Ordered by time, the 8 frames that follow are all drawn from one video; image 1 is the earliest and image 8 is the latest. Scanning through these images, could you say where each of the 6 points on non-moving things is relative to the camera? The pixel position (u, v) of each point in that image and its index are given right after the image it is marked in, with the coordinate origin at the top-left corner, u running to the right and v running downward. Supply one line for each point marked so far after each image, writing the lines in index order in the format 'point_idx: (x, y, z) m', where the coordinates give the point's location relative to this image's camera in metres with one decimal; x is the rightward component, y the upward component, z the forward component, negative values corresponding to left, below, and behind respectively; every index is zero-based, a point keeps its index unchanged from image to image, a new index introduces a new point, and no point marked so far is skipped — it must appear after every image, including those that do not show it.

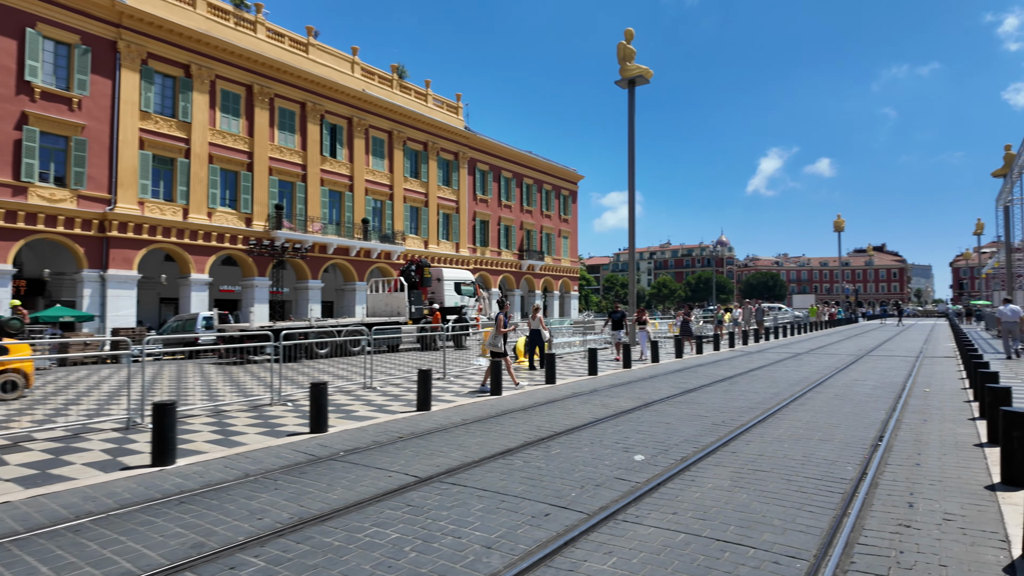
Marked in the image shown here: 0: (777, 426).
0: (+3.2, -1.7, +7.2) m
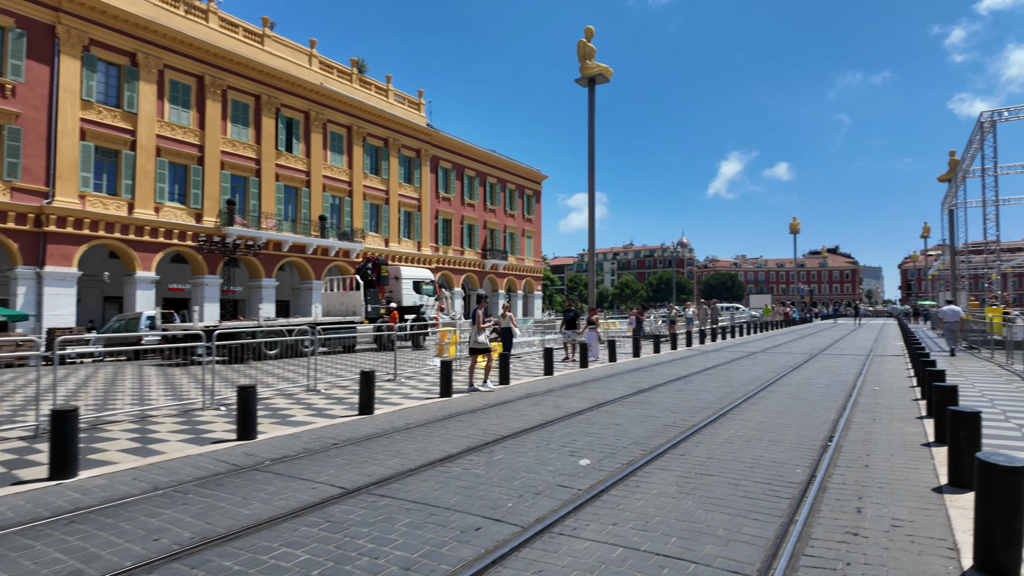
0: (+2.5, -1.6, +7.0) m
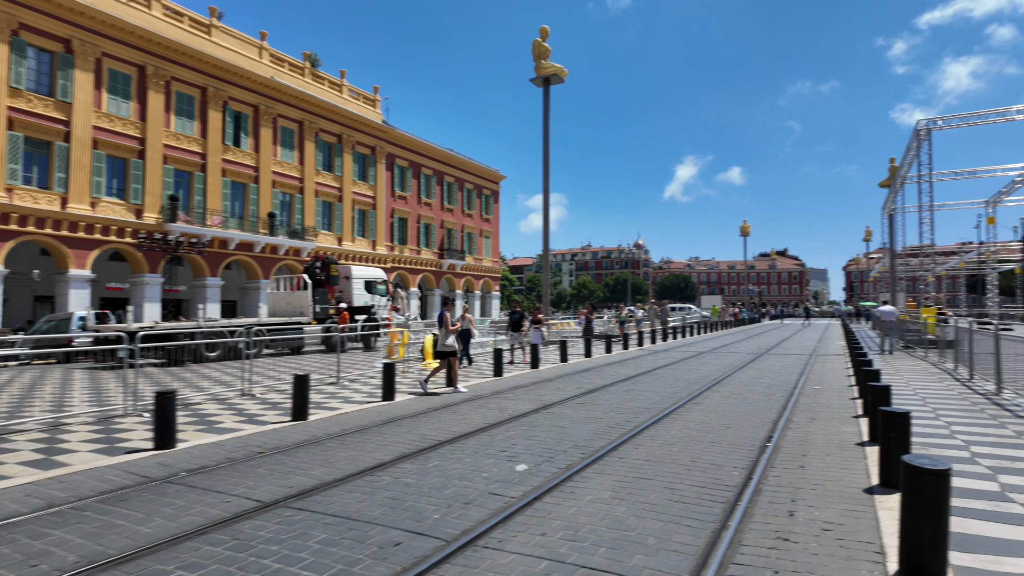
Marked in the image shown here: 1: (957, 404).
0: (+1.8, -1.6, +7.0) m
1: (+6.6, -1.7, +8.9) m
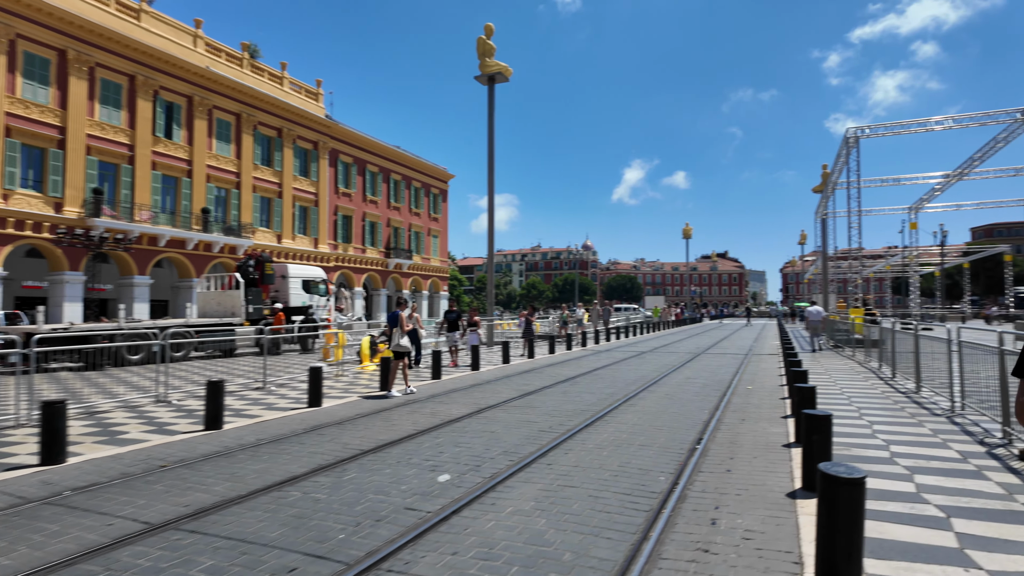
0: (+1.0, -1.6, +6.9) m
1: (+5.6, -1.8, +9.2) m
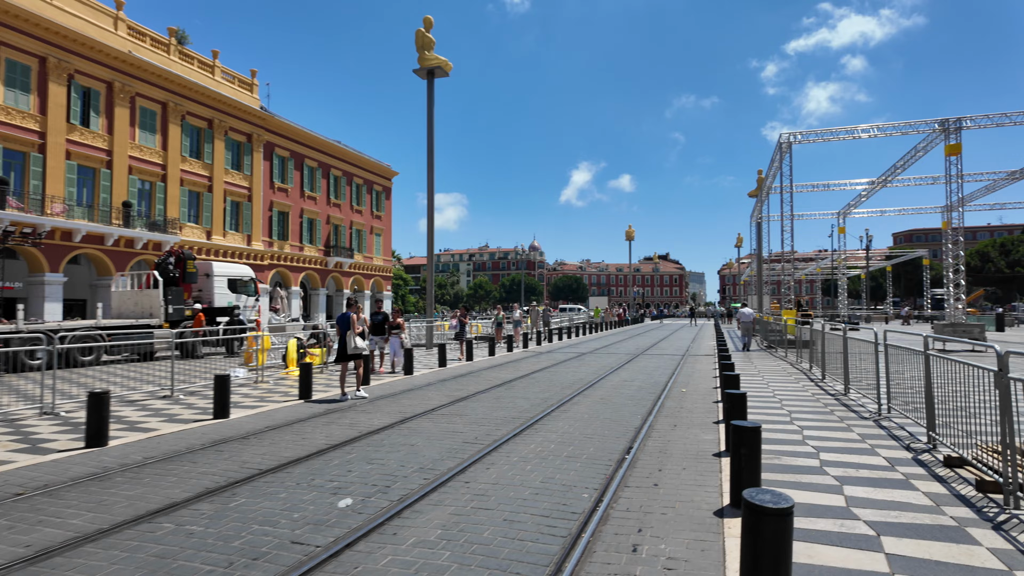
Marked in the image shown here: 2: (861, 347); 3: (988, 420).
0: (+0.2, -1.7, +6.5) m
1: (+4.6, -1.8, +9.2) m
2: (+5.4, -0.9, +9.2) m
3: (+4.0, -1.1, +5.1) m
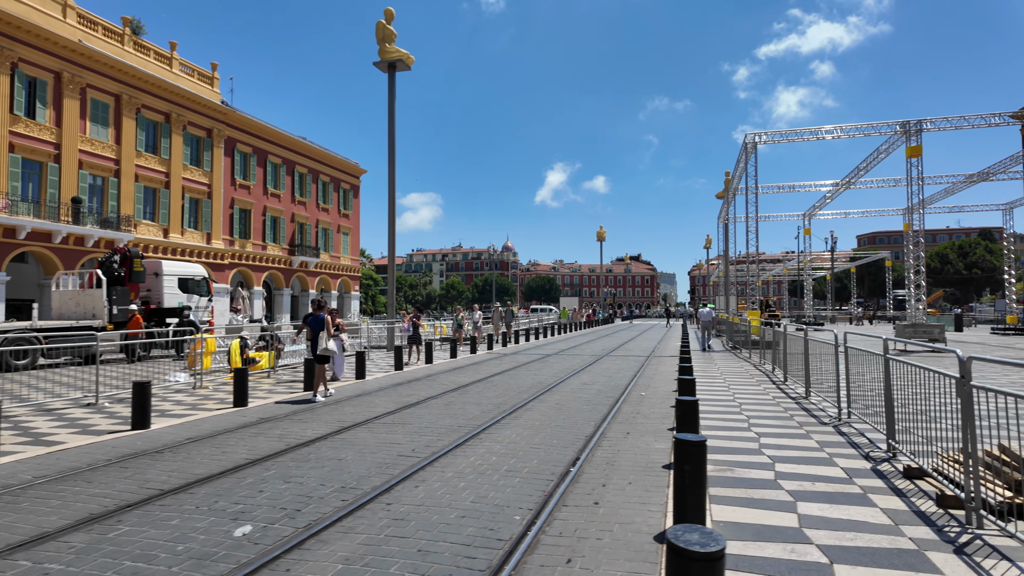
0: (-0.4, -1.7, +6.0) m
1: (+3.8, -1.8, +8.9) m
2: (+4.6, -0.9, +9.0) m
3: (+3.5, -1.1, +4.8) m
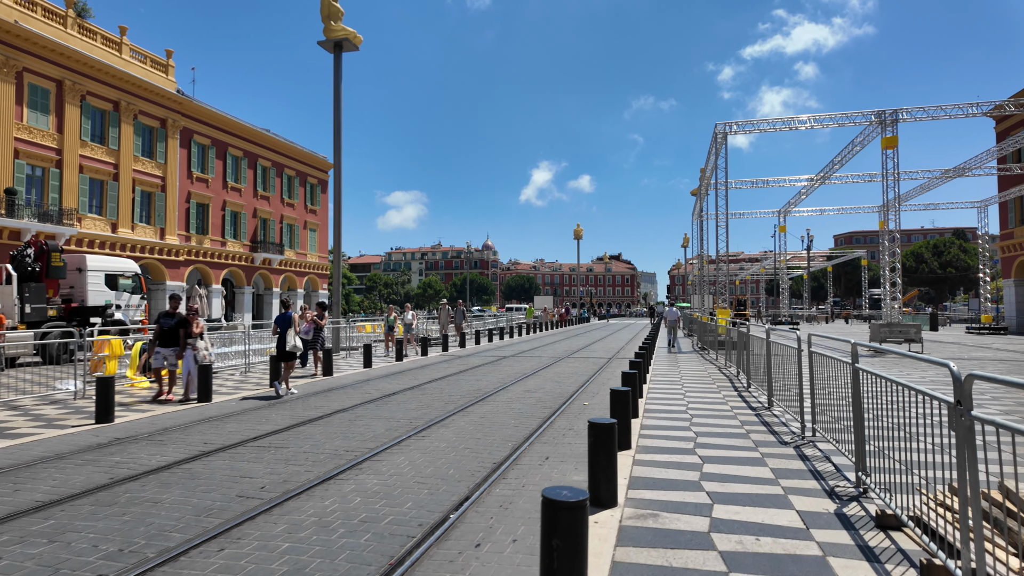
0: (-1.4, -1.6, +4.7) m
1: (+2.7, -1.7, +7.7) m
2: (+3.6, -0.9, +7.8) m
3: (+2.5, -1.1, +3.6) m
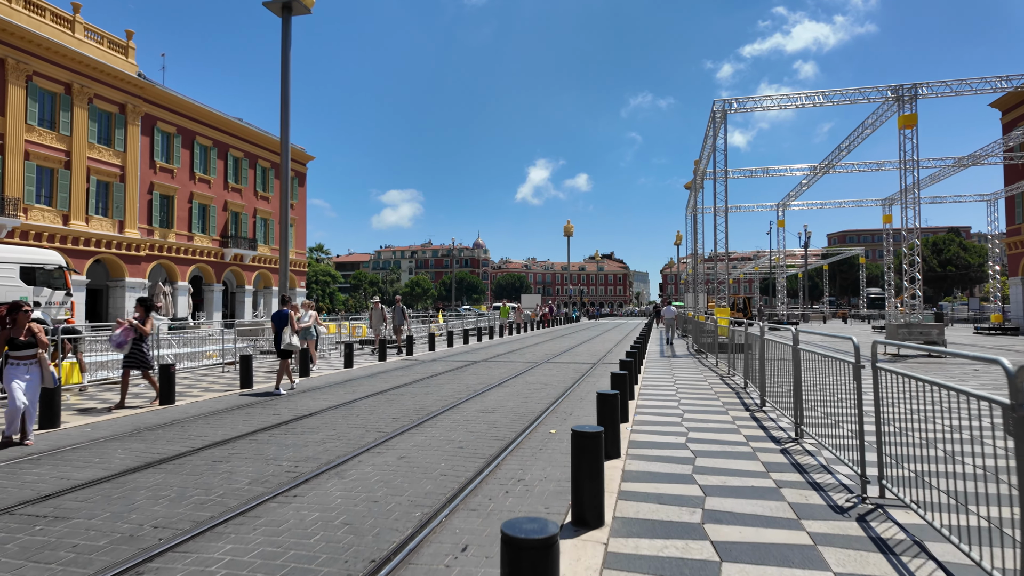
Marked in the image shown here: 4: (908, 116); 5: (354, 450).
0: (-2.0, -1.5, +2.4) m
1: (+2.1, -1.6, +5.5) m
2: (+2.9, -0.7, +5.6) m
3: (+2.0, -1.0, +1.4) m
4: (+11.7, +5.0, +17.7) m
5: (-1.5, -1.6, +6.0) m
